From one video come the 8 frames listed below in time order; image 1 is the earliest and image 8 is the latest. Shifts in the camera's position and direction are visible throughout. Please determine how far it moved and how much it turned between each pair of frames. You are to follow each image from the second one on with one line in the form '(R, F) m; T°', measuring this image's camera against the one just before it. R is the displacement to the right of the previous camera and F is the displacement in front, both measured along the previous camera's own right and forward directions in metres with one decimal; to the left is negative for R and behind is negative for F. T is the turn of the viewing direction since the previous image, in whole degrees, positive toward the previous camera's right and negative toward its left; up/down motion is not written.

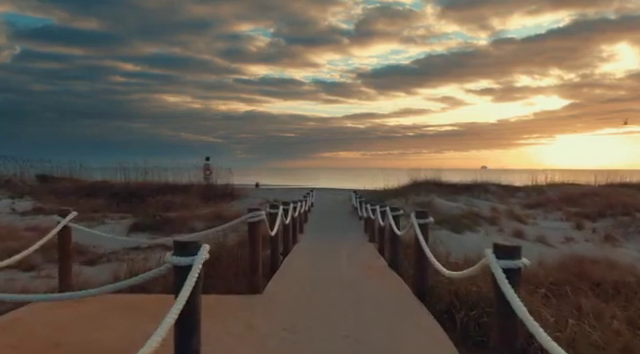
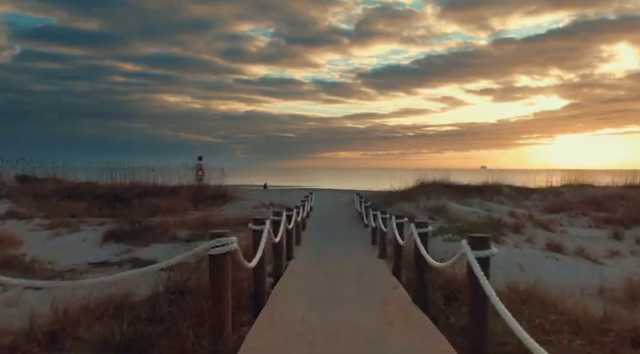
(0.0, +2.0) m; 0°
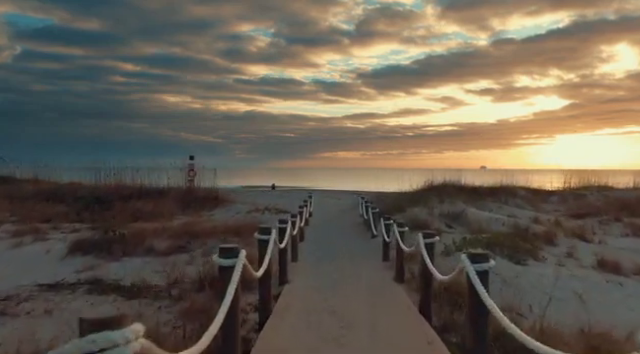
(0.0, +2.0) m; 0°
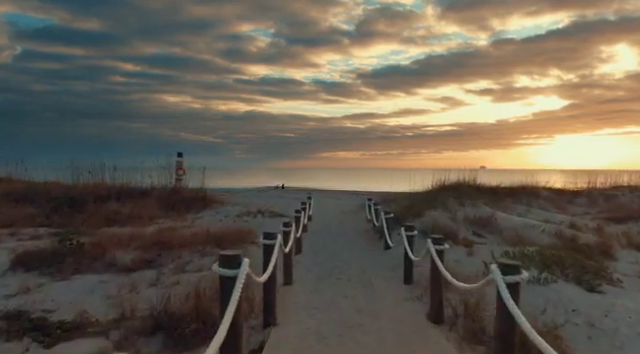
(0.0, +2.4) m; 0°
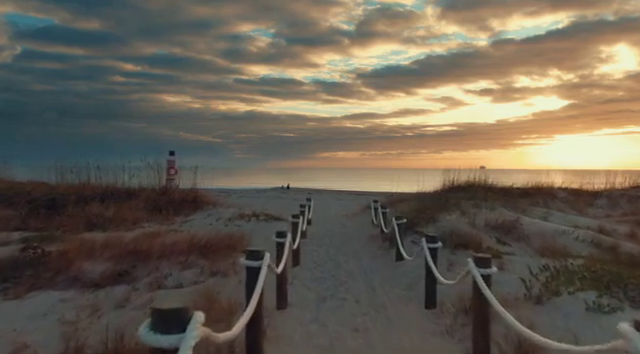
(0.0, +1.5) m; 0°
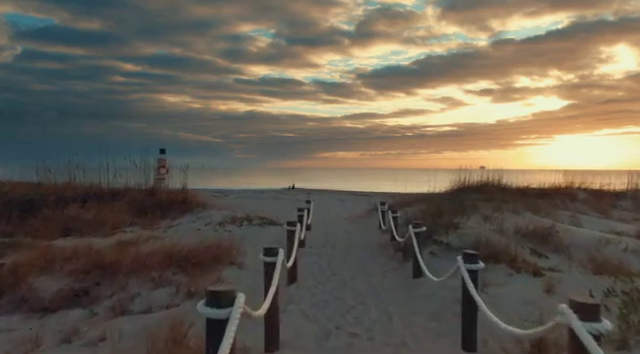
(0.0, +1.6) m; 0°
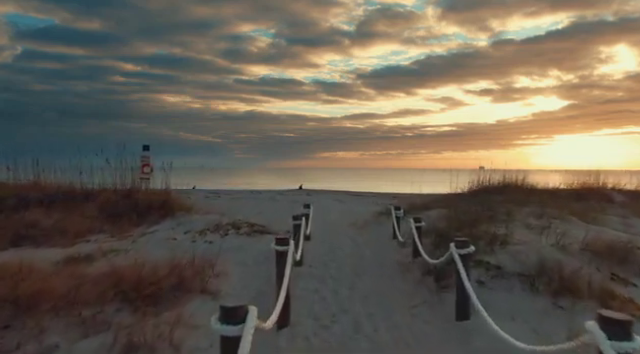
(0.0, +2.3) m; 0°
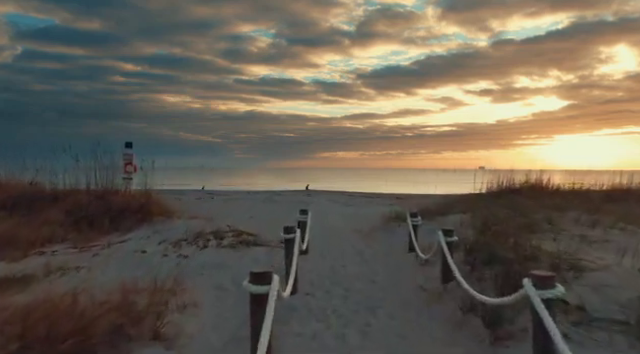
(0.0, +1.9) m; 0°
